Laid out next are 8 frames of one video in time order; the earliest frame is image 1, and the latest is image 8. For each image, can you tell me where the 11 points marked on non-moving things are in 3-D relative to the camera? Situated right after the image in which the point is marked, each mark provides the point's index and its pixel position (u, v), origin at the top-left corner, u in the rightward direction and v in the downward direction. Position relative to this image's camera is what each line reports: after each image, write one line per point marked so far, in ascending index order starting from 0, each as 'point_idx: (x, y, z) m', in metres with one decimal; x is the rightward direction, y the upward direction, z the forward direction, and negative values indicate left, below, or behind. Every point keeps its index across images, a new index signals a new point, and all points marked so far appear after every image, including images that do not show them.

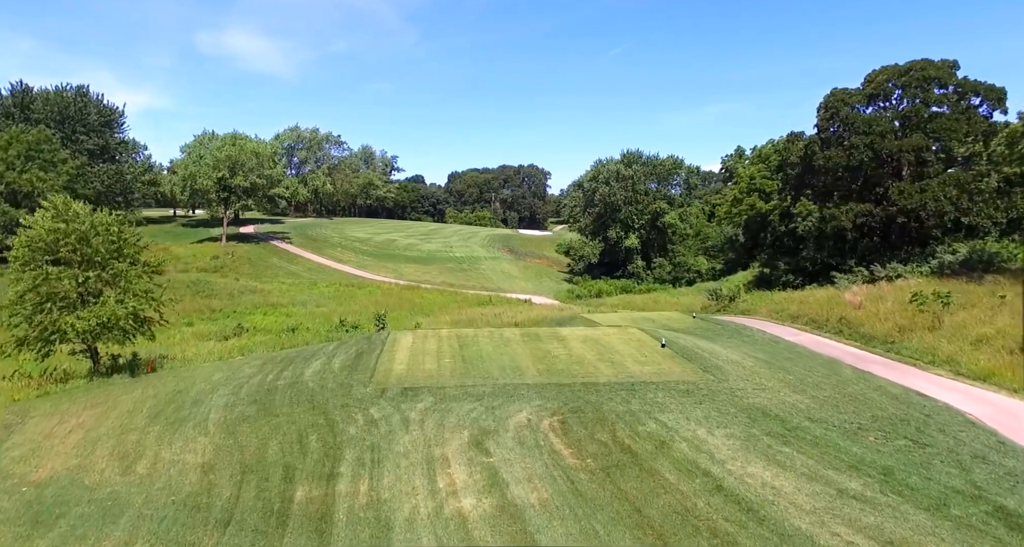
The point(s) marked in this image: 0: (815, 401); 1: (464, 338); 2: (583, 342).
0: (+4.6, -1.9, +9.9) m
1: (-1.0, -1.5, +14.8) m
2: (+1.6, -1.5, +14.3) m
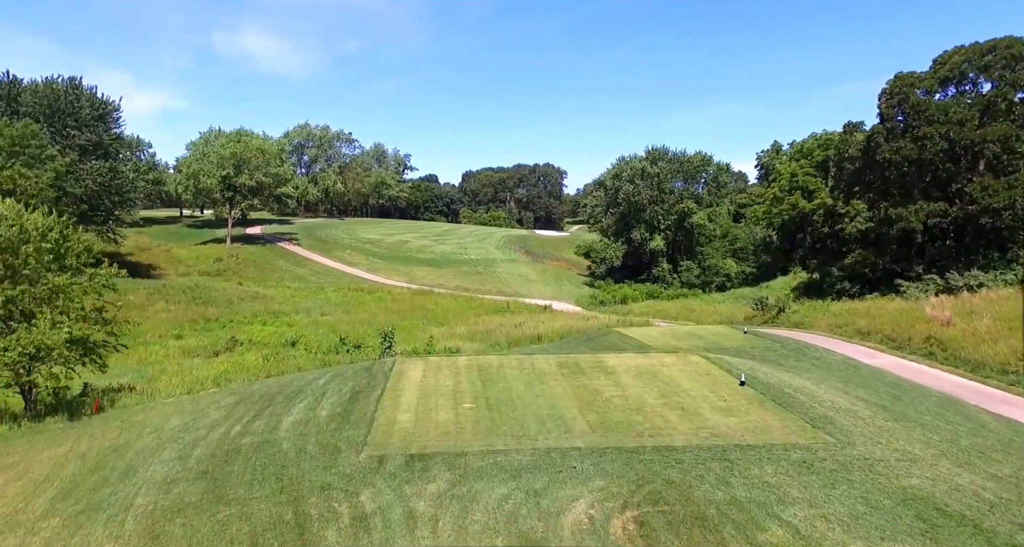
0: (+5.1, -2.2, +6.9) m
1: (-0.4, -1.8, +11.9) m
2: (+2.2, -1.8, +11.4) m
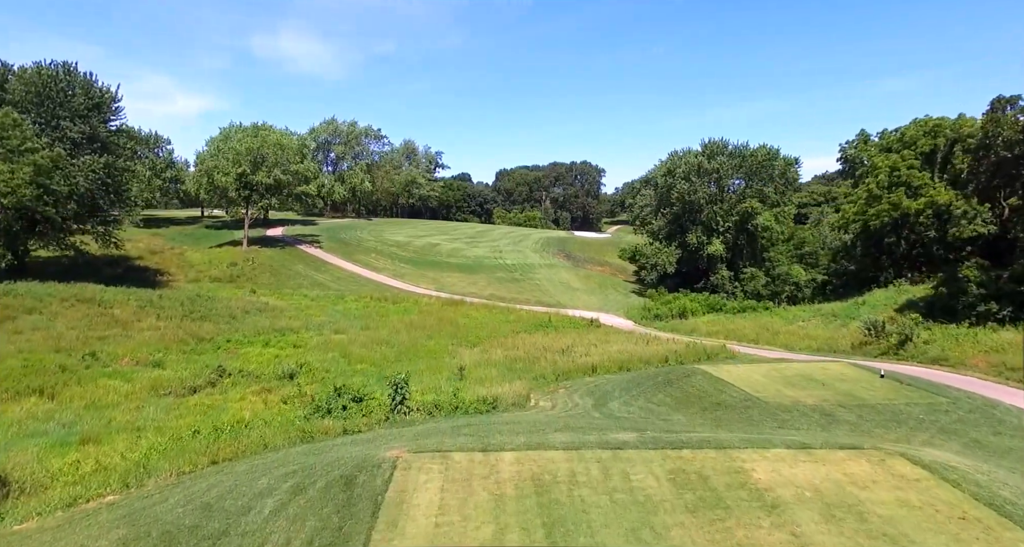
0: (+5.8, -2.8, +1.5) m
1: (+0.5, -2.3, +6.8) m
2: (+3.0, -2.3, +6.2) m
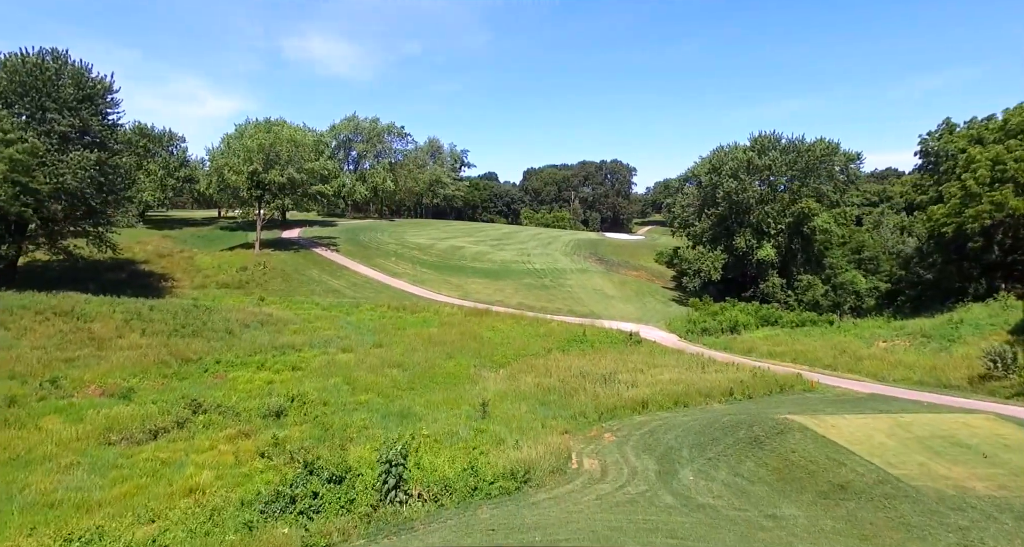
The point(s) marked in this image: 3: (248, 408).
0: (+5.9, -3.2, -2.5) m
1: (+0.8, -2.7, +3.0) m
2: (+3.3, -2.8, +2.2) m
3: (-7.0, -3.6, +17.2) m
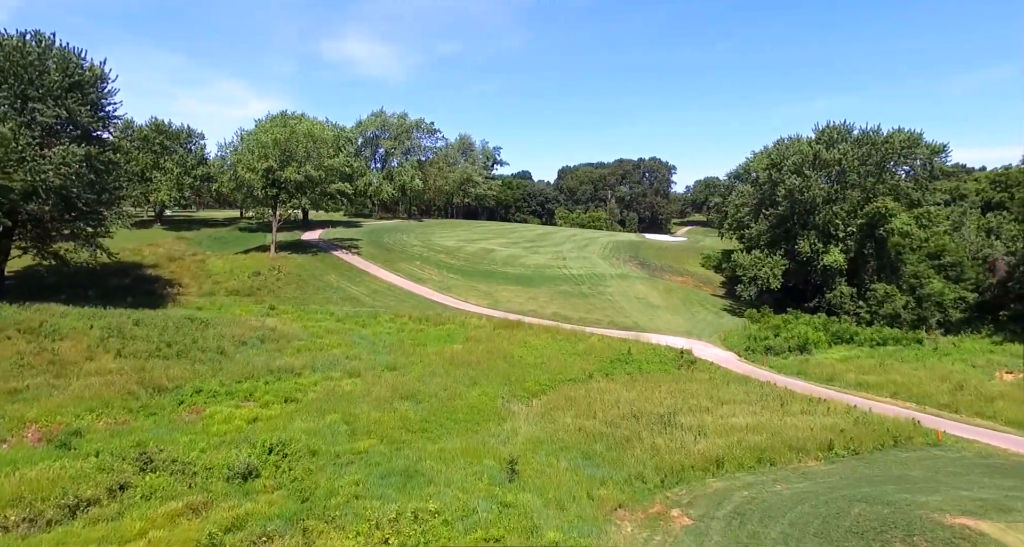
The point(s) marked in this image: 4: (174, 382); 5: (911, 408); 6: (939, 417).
0: (+5.6, -3.7, -6.9) m
1: (+0.8, -3.1, -1.1) m
2: (+3.3, -3.2, -2.0) m
3: (-6.2, -3.9, +13.4) m
4: (-10.1, -3.2, +19.4) m
5: (+11.4, -3.8, +18.5) m
6: (+11.3, -3.8, +17.1) m
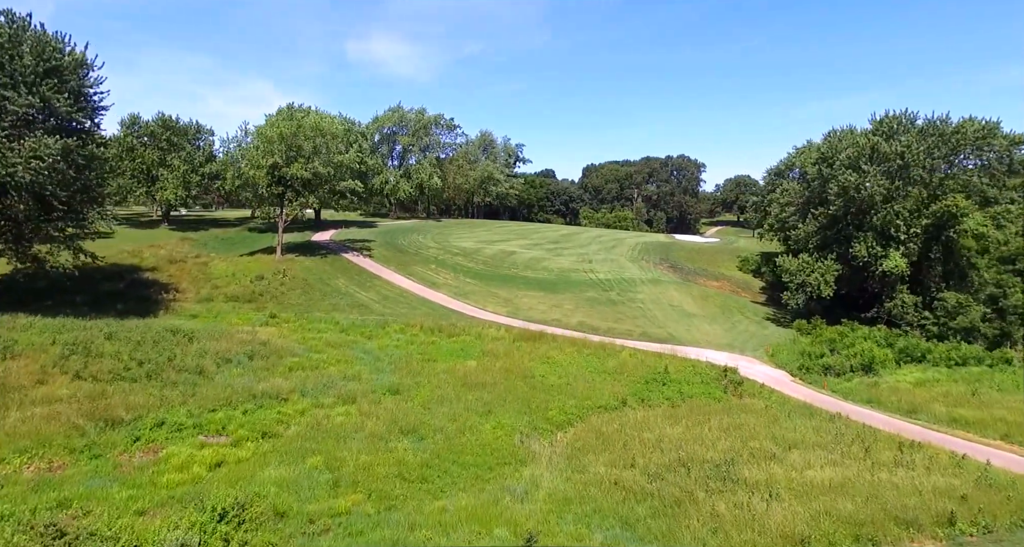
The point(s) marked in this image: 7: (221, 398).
0: (+5.1, -4.0, -10.4) m
1: (+0.6, -3.5, -4.5) m
2: (+3.1, -3.5, -5.4) m
3: (-5.9, -4.2, +10.3) m
4: (-9.6, -3.5, +16.4) m
5: (+11.8, -4.1, +14.8) m
6: (+11.7, -4.1, +13.4) m
7: (-8.2, -3.5, +18.3) m
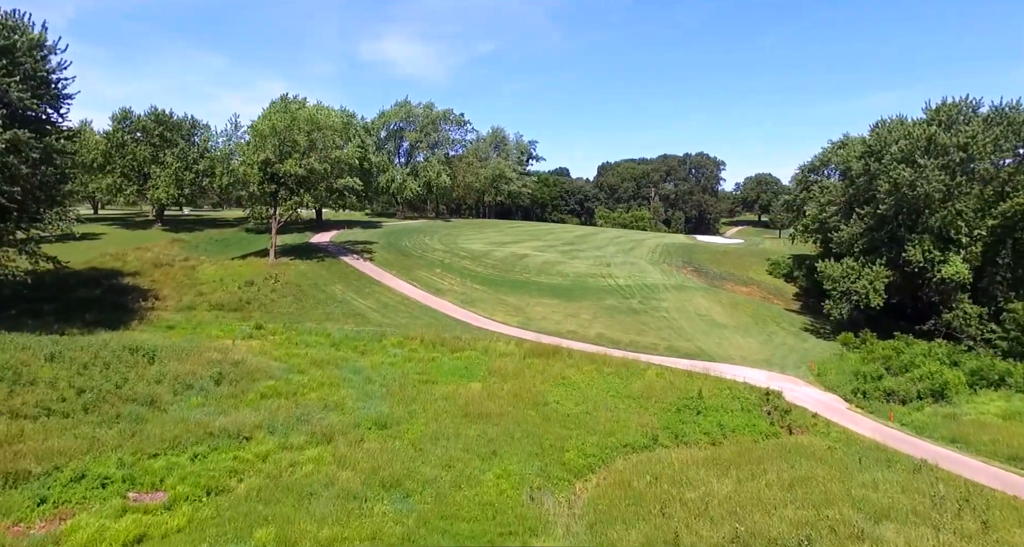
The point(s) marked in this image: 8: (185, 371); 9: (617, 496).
0: (+4.7, -4.4, -13.8) m
1: (+0.3, -3.8, -7.9) m
2: (+2.8, -3.9, -8.9) m
3: (-5.9, -4.6, +7.1) m
4: (-9.4, -3.8, +13.3) m
5: (+12.0, -4.5, +11.2) m
6: (+11.8, -4.5, +9.8) m
7: (-8.0, -3.8, +15.1) m
8: (-9.8, -3.0, +19.5) m
9: (+2.2, -4.6, +13.6) m
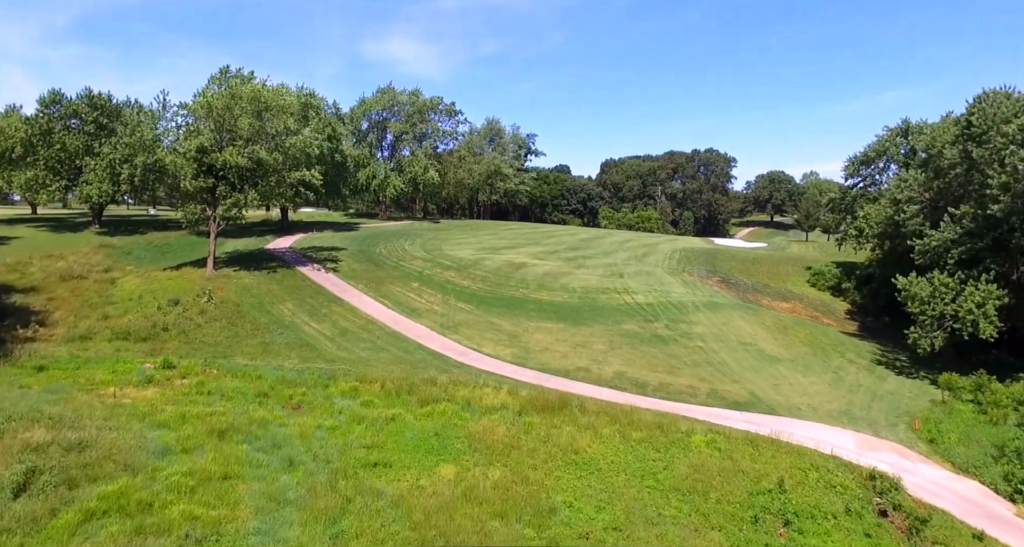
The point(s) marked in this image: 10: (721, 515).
0: (+4.6, -5.1, -21.3) m
1: (+0.1, -4.5, -15.3) m
2: (+2.6, -4.6, -16.3) m
3: (-6.1, -5.3, -0.3) m
4: (-9.7, -4.5, +5.8) m
5: (+11.7, -5.2, +3.7) m
6: (+11.6, -5.2, +2.4) m
7: (-8.2, -4.5, +7.7) m
8: (-10.1, -3.7, +12.1) m
9: (+2.0, -5.3, +6.2) m
10: (+4.5, -5.0, +13.8) m
